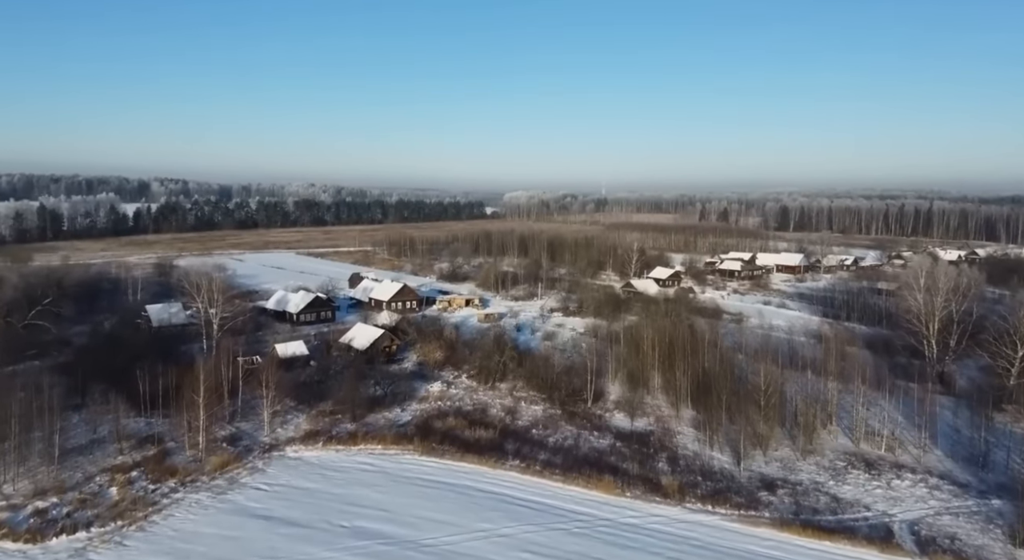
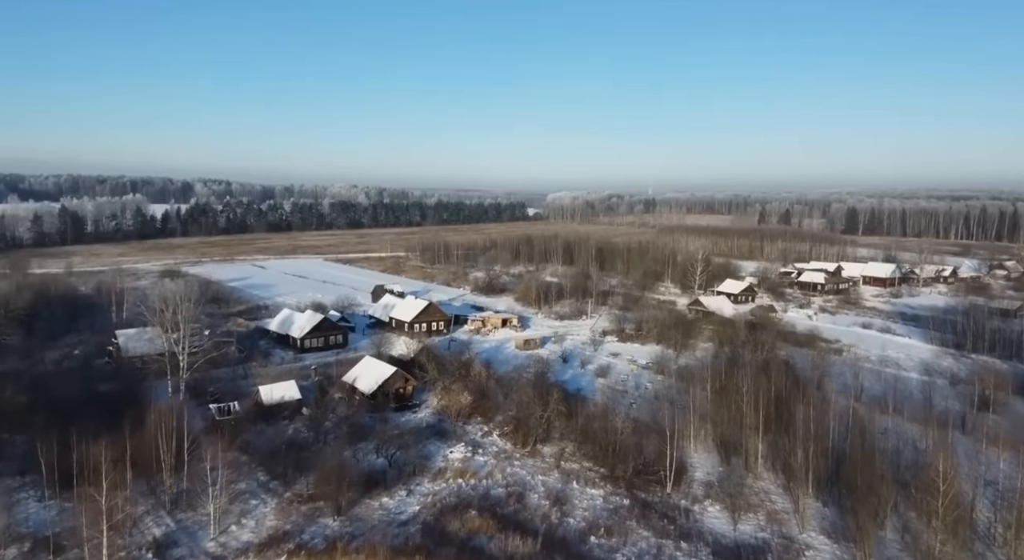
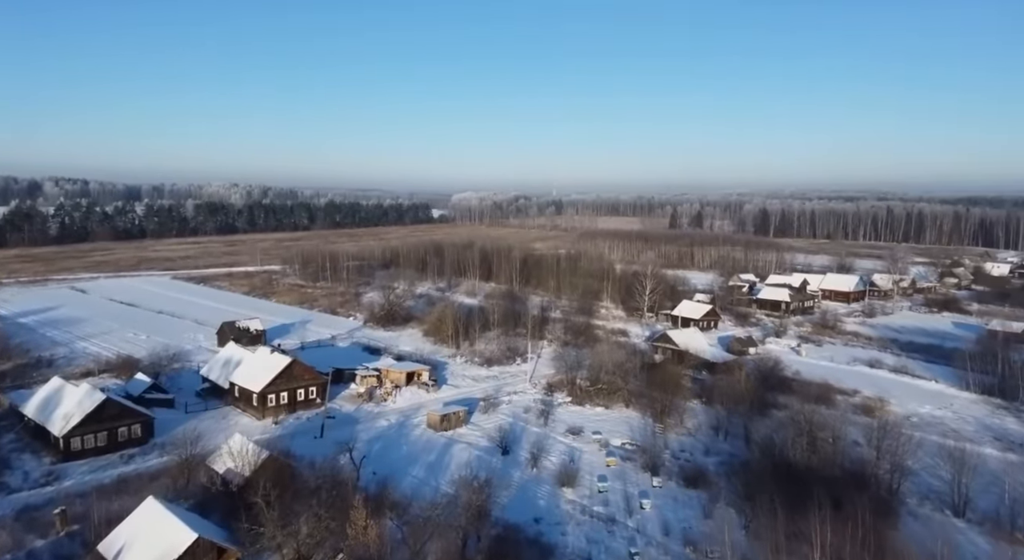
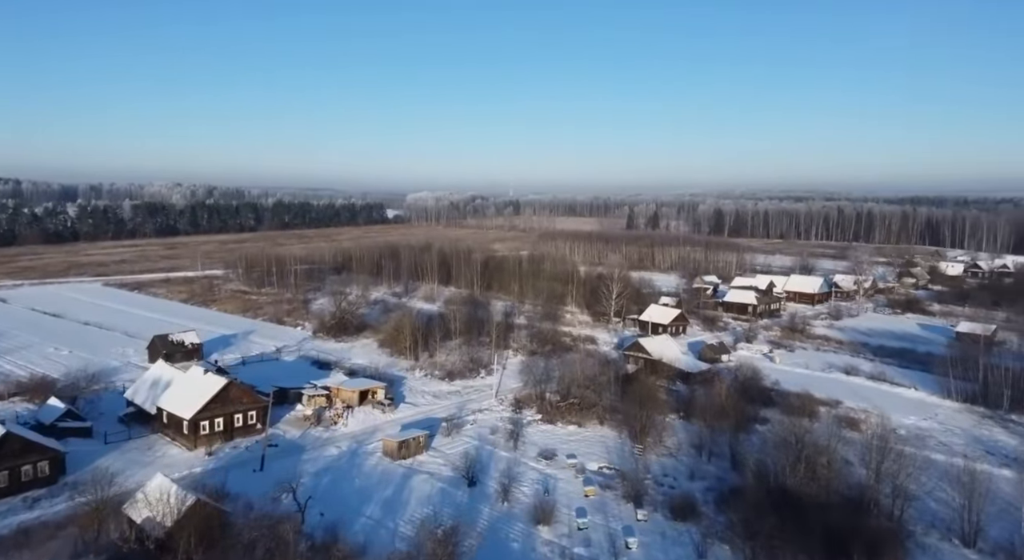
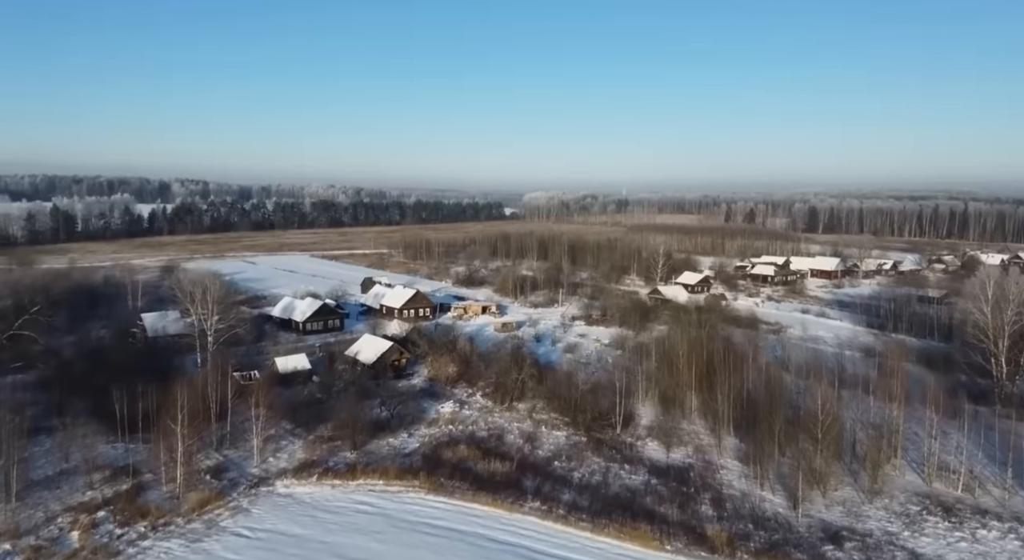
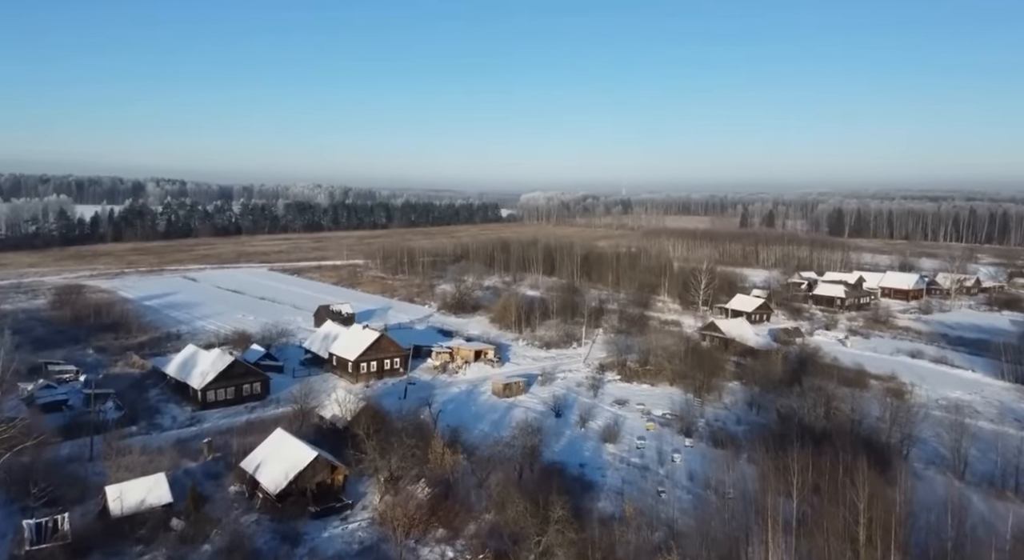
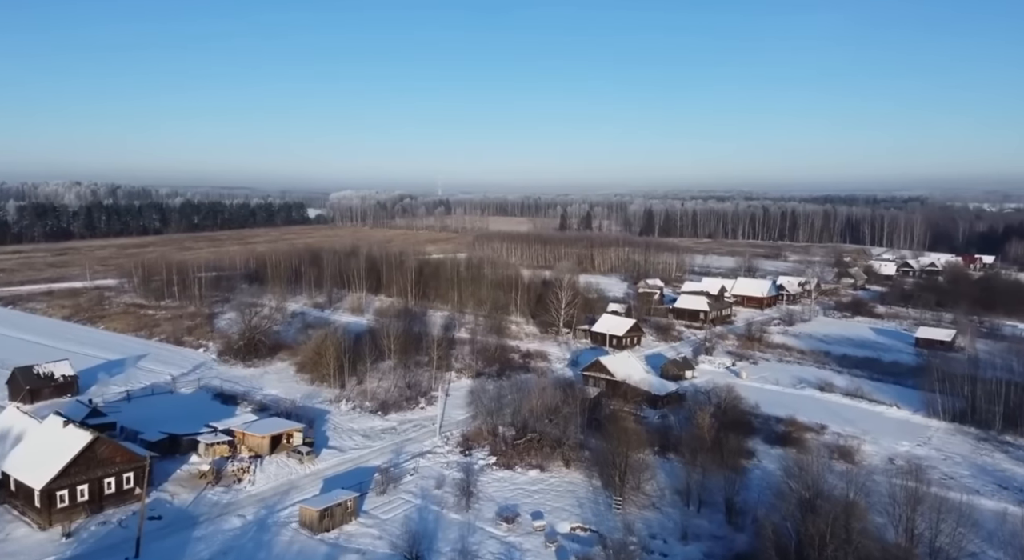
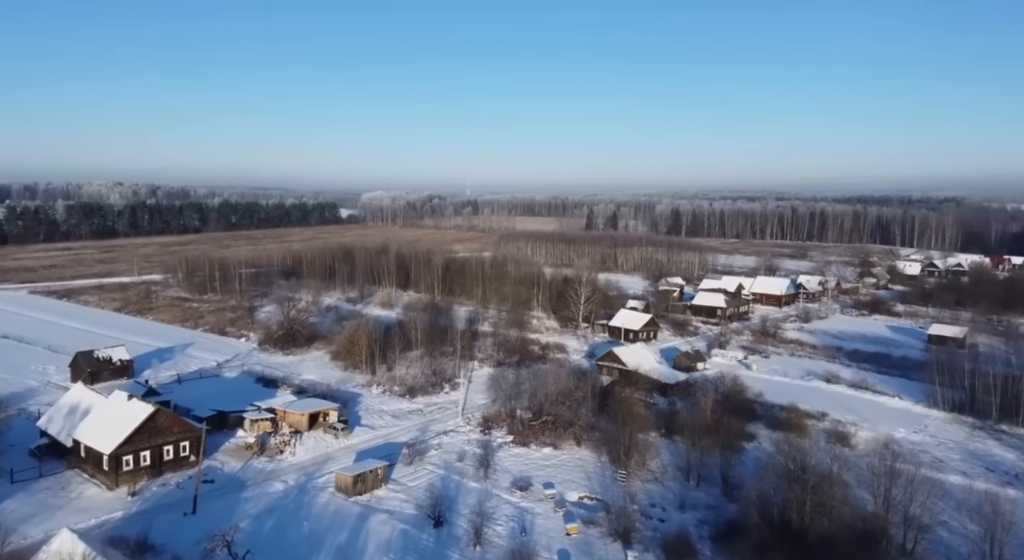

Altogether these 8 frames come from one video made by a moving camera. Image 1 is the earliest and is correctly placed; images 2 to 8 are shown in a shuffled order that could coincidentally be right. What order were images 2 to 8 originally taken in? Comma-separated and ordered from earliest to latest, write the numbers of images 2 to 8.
5, 2, 6, 3, 4, 8, 7
